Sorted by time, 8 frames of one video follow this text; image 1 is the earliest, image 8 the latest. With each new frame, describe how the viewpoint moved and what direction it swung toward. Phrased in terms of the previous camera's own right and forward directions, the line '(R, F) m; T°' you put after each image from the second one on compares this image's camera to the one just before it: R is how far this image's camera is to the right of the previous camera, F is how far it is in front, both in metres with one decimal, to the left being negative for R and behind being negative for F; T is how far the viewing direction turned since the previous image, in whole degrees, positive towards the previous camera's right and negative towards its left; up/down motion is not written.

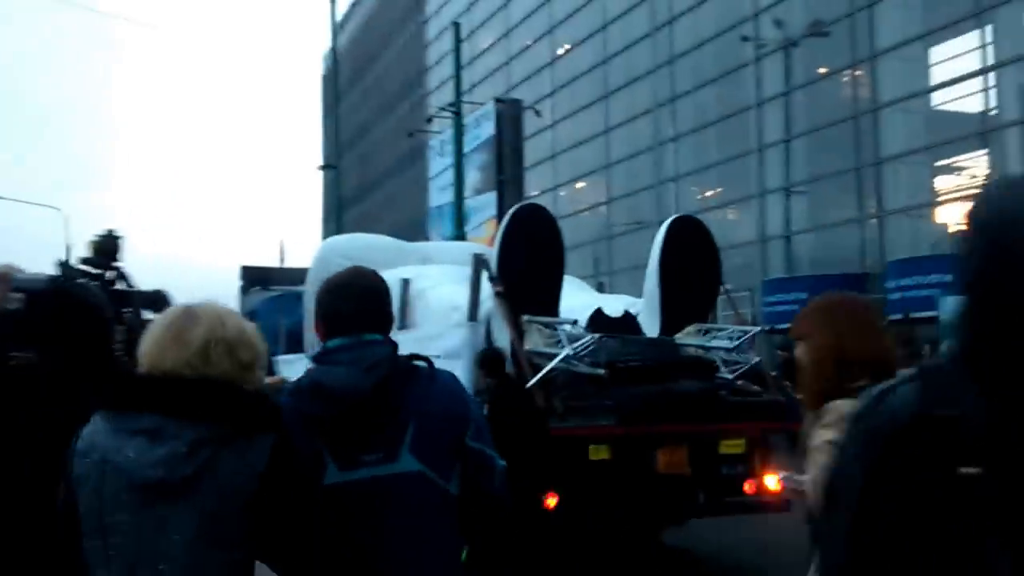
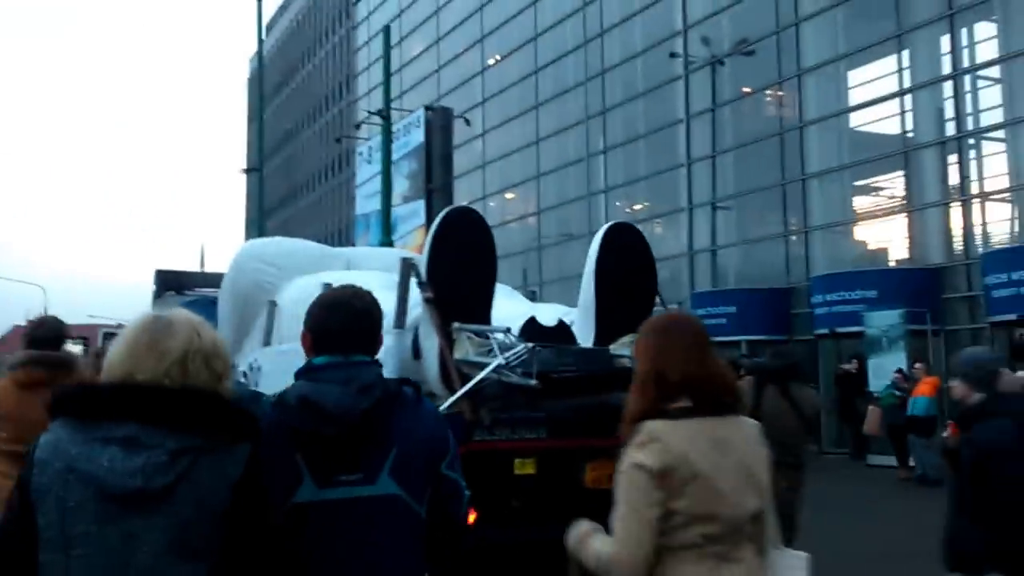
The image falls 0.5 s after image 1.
(-0.2, +0.1) m; +4°
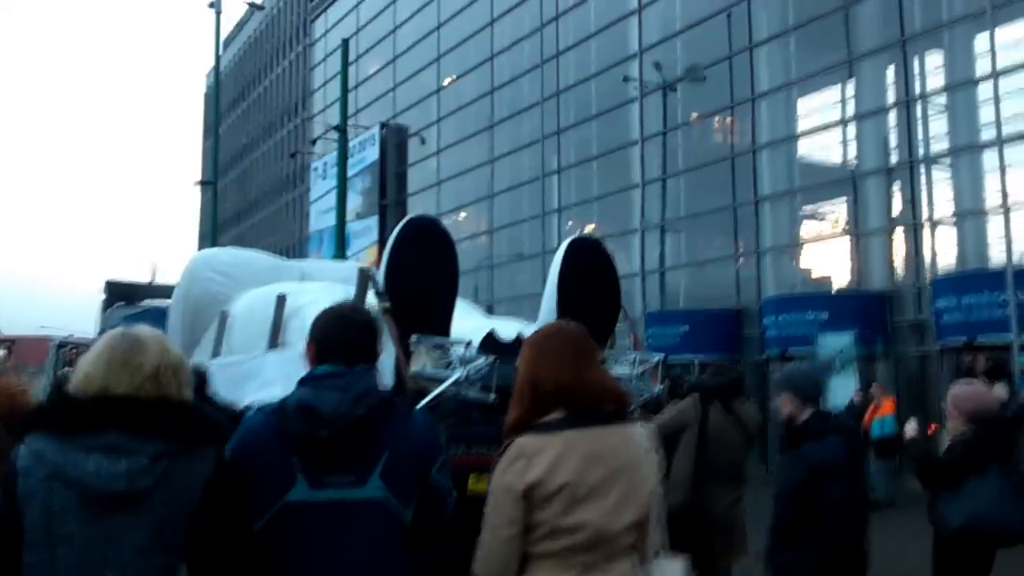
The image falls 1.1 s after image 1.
(-0.1, 0.0) m; +2°
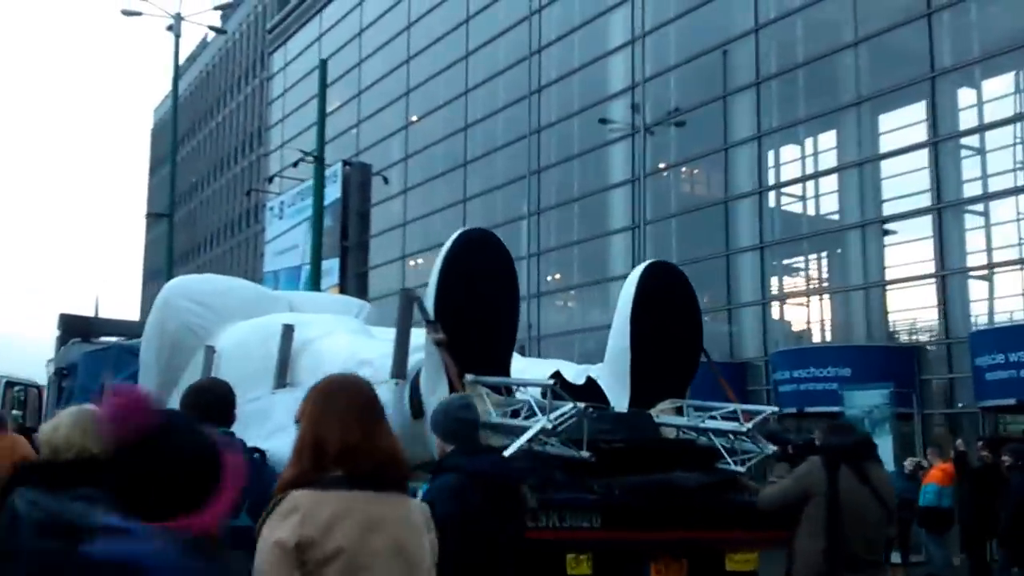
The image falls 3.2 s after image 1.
(-0.8, +1.5) m; +4°
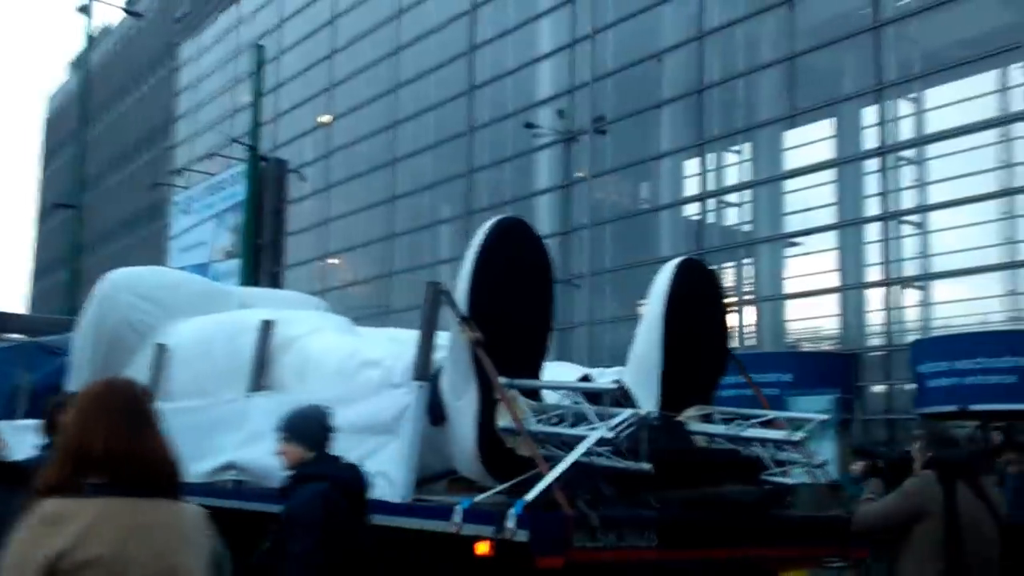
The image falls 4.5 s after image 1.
(-0.8, +0.7) m; +6°
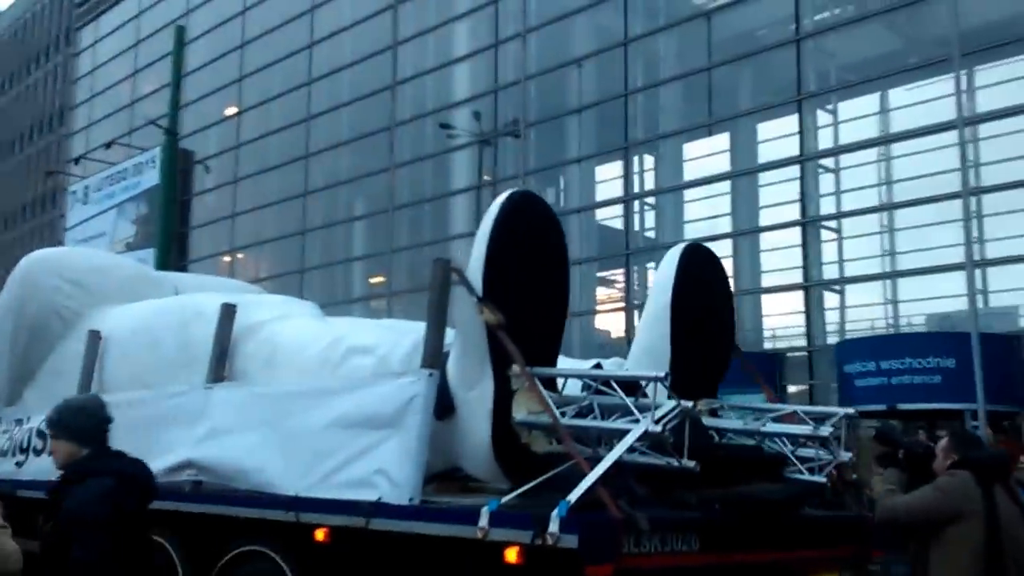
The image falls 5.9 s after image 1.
(-0.6, +0.6) m; +6°
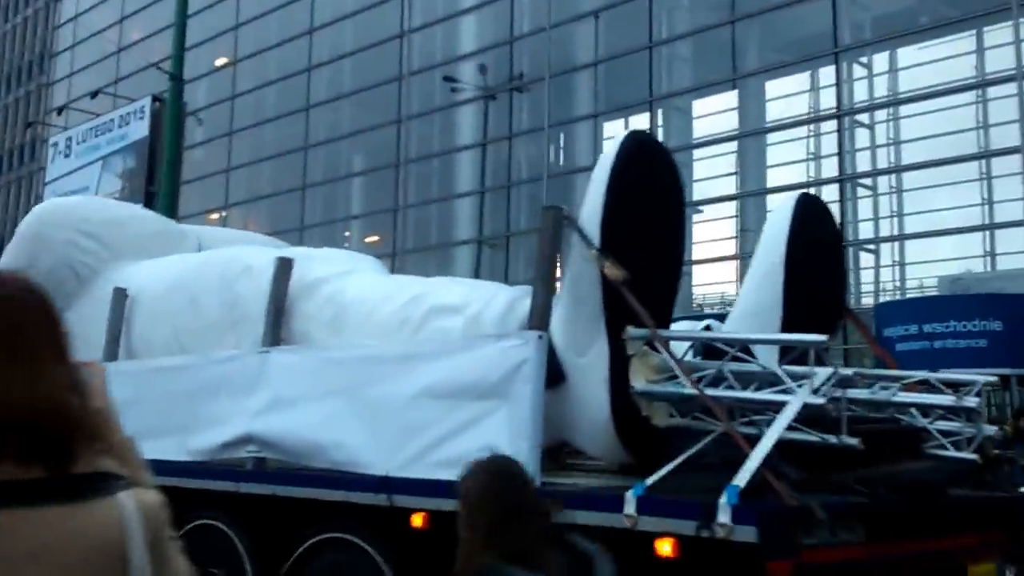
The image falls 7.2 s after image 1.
(-0.6, +0.7) m; +2°
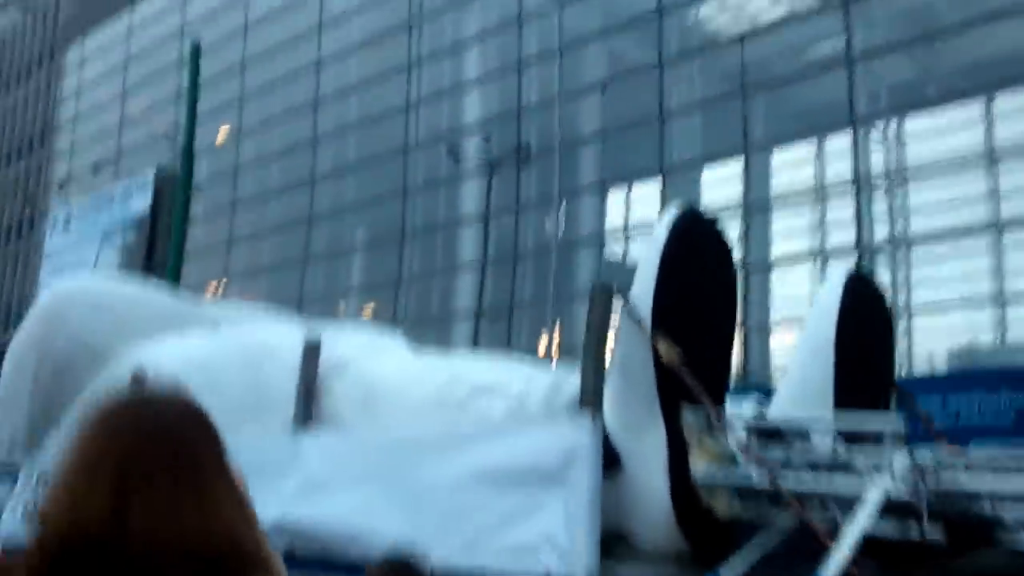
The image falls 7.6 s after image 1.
(-0.2, +0.2) m; +1°
